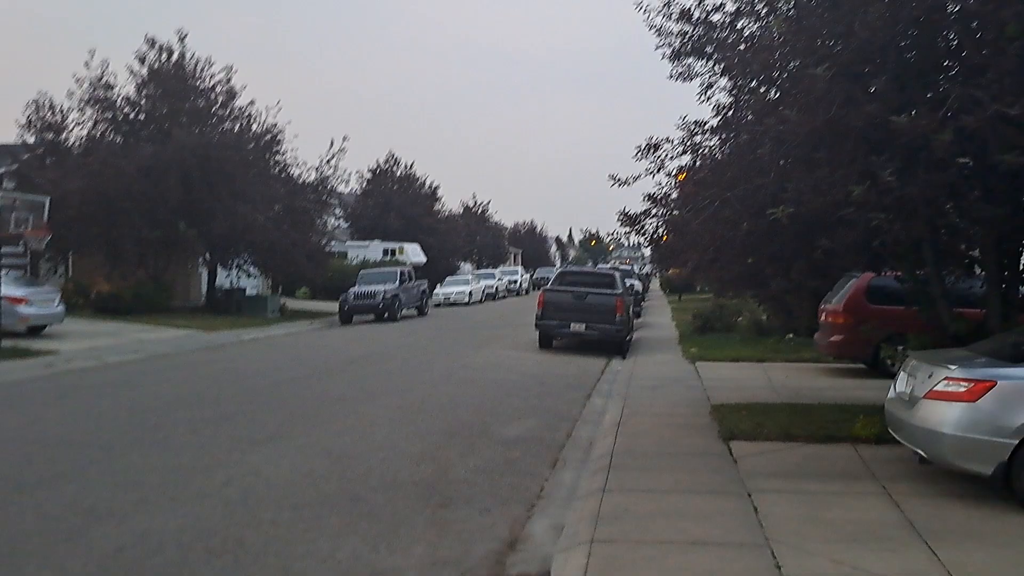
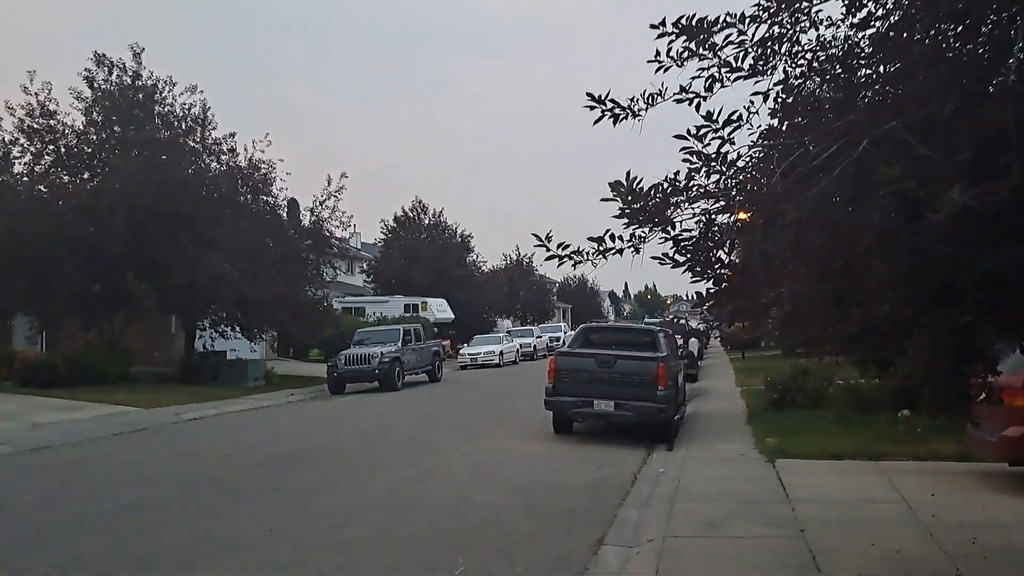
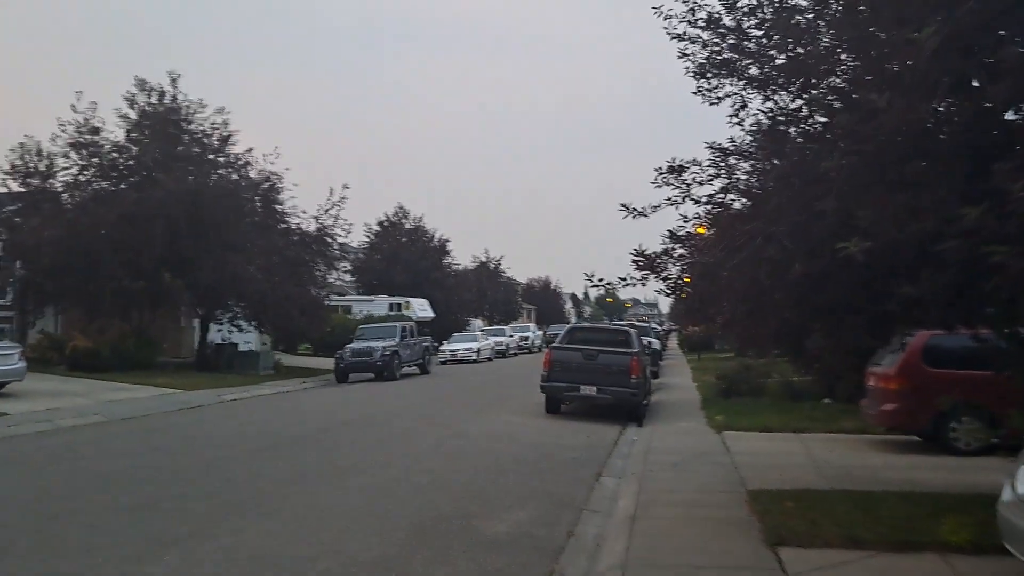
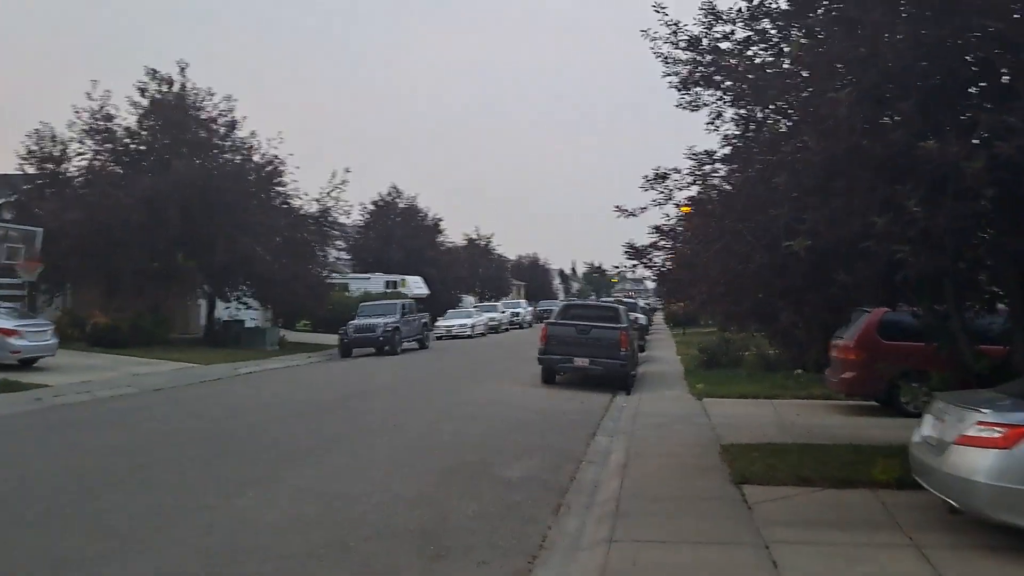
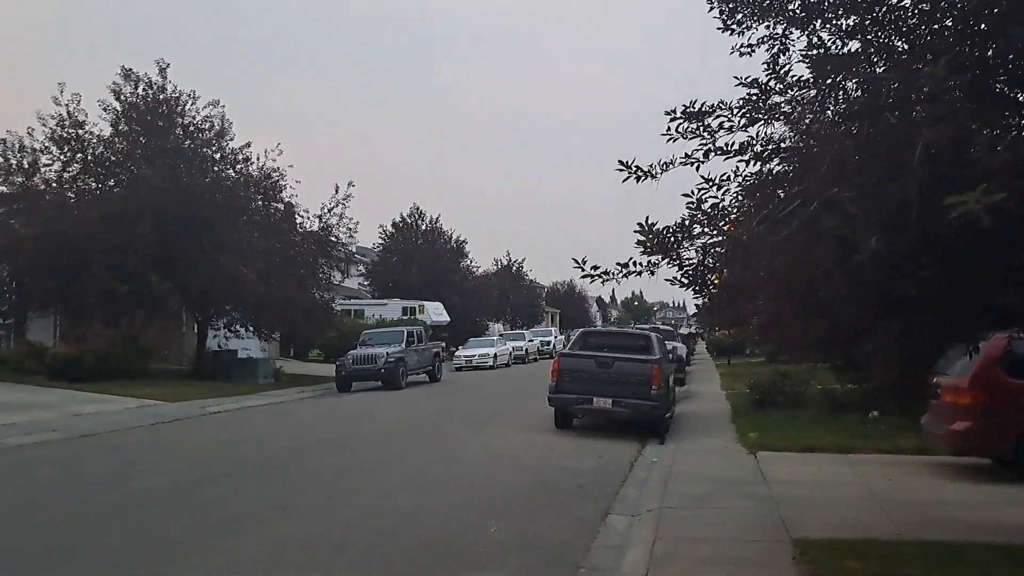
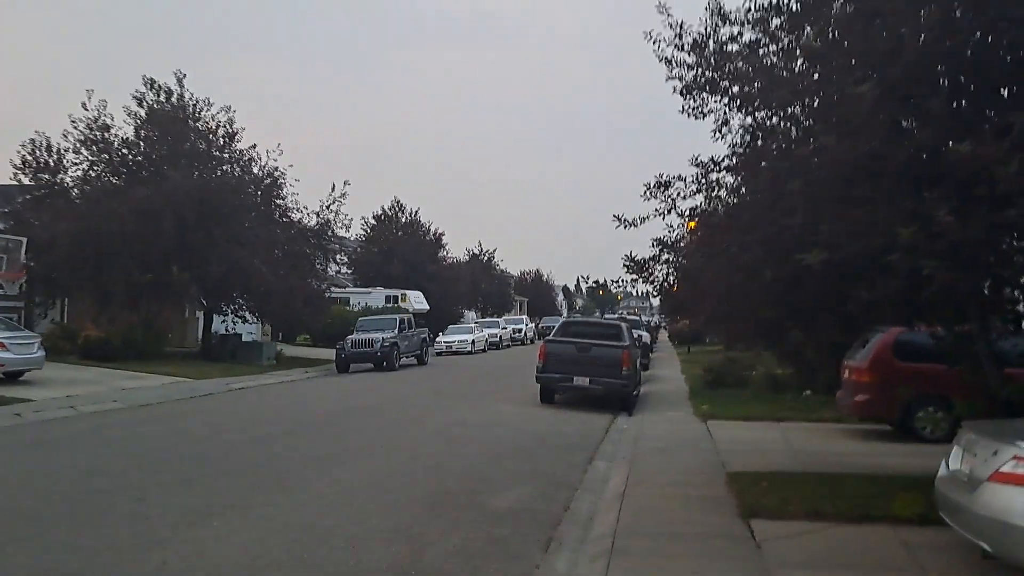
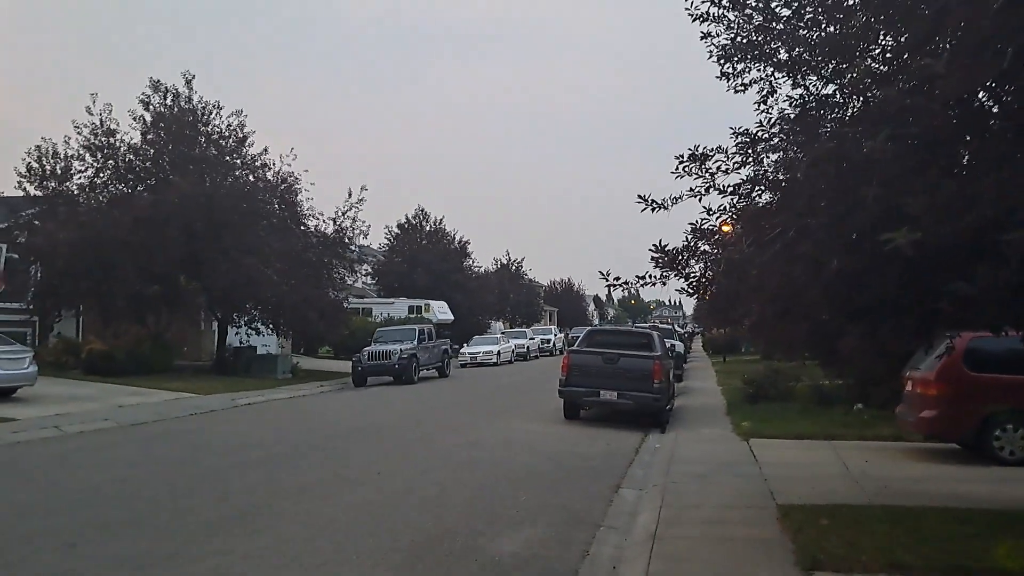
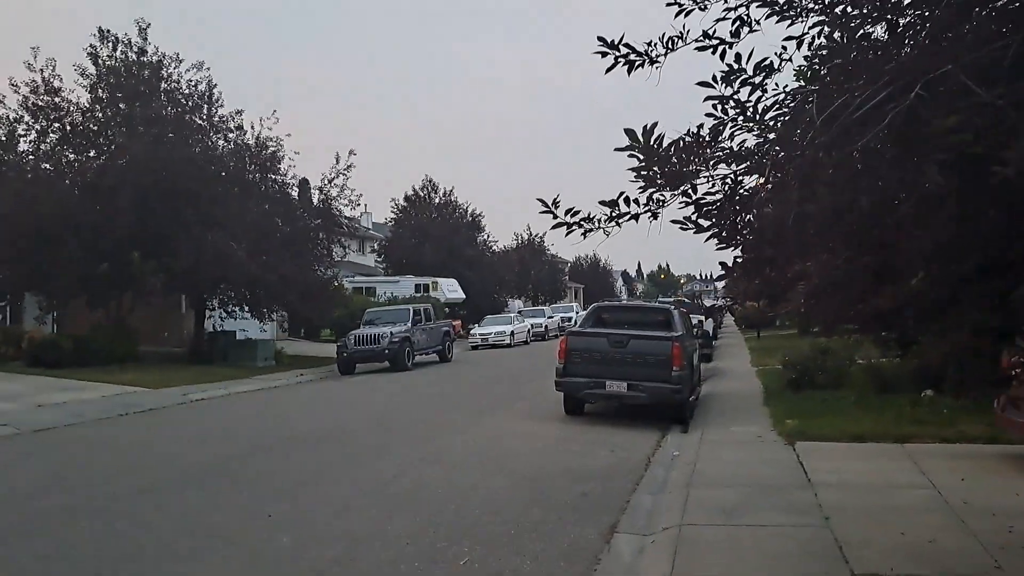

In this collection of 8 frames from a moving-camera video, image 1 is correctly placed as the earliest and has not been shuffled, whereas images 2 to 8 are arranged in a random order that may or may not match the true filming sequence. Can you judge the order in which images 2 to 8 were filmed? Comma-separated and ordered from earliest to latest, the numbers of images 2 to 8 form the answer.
4, 6, 3, 7, 5, 2, 8
